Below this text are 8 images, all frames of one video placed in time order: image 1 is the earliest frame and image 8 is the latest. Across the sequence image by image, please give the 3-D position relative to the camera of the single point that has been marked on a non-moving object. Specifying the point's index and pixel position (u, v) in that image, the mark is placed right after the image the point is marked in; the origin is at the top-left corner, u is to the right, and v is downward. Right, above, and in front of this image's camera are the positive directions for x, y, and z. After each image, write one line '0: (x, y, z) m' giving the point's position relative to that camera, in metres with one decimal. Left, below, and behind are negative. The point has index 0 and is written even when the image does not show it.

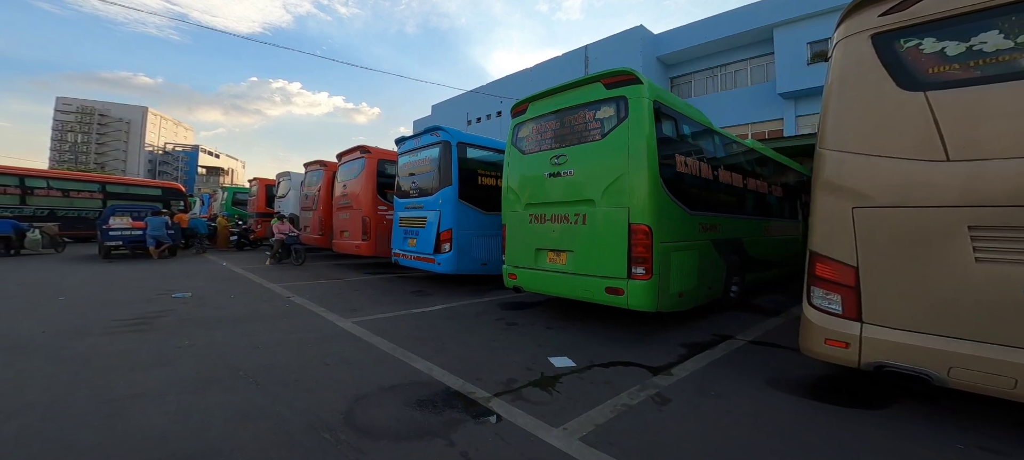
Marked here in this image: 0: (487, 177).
0: (-0.4, +0.9, +6.7) m
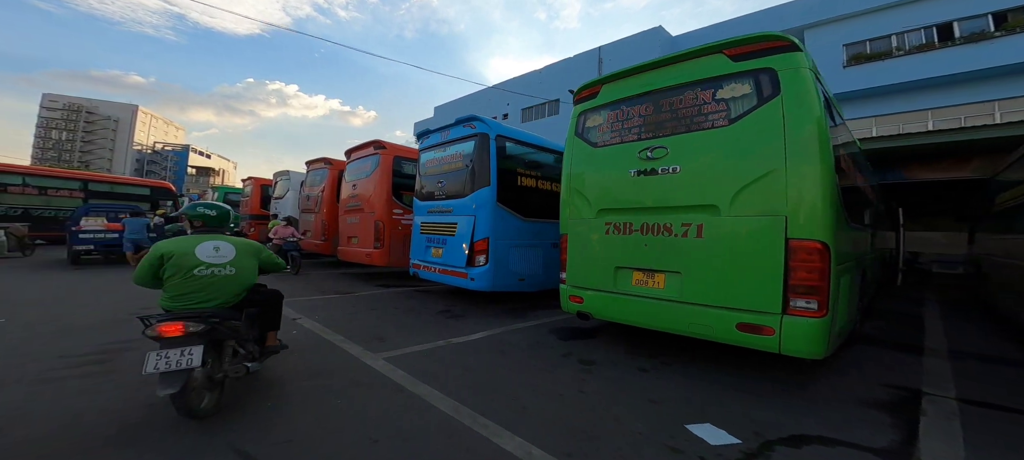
0: (+0.2, +0.8, +5.9) m
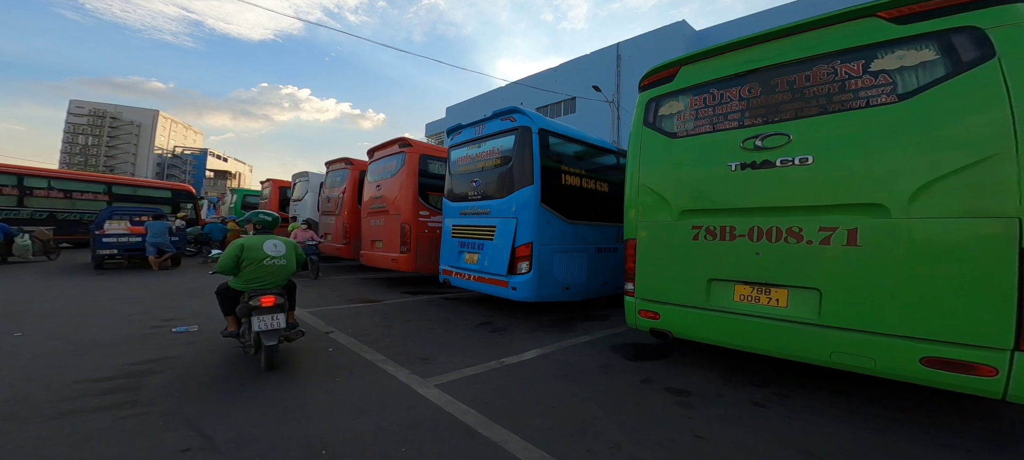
0: (+0.8, +0.7, +5.4) m
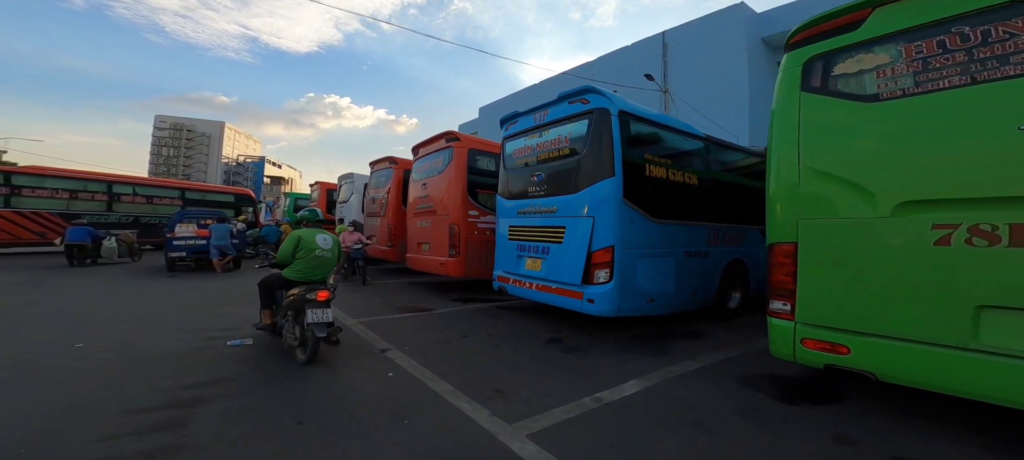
0: (+1.6, +0.7, +4.5) m
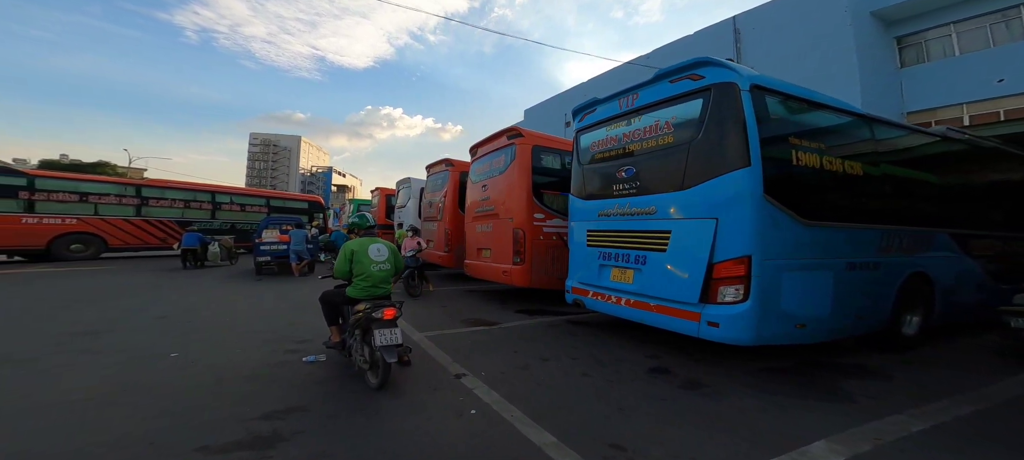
0: (+2.5, +0.7, +3.5) m
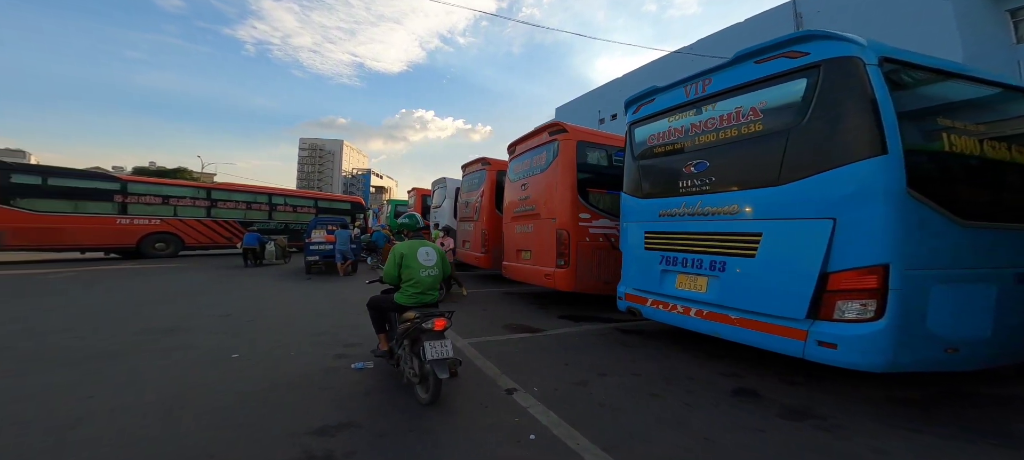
0: (+3.1, +0.7, +2.9) m
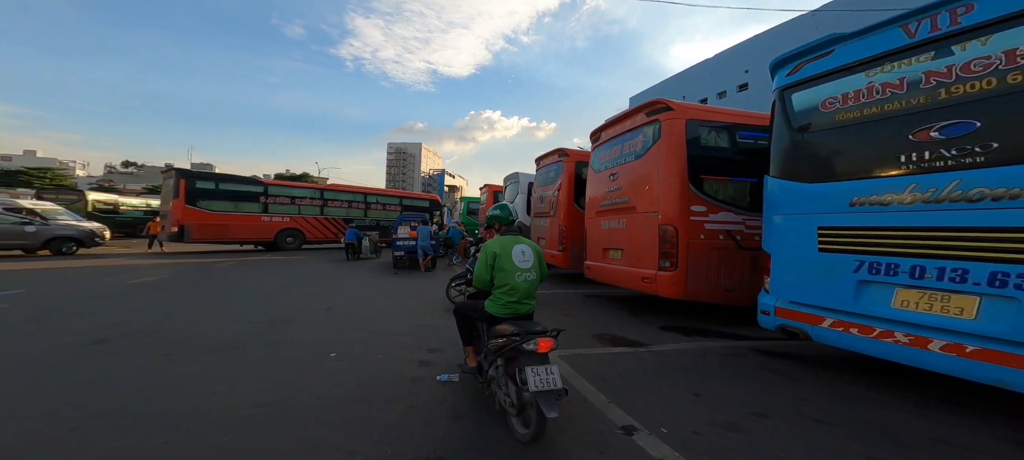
0: (+3.9, +0.7, +1.1) m
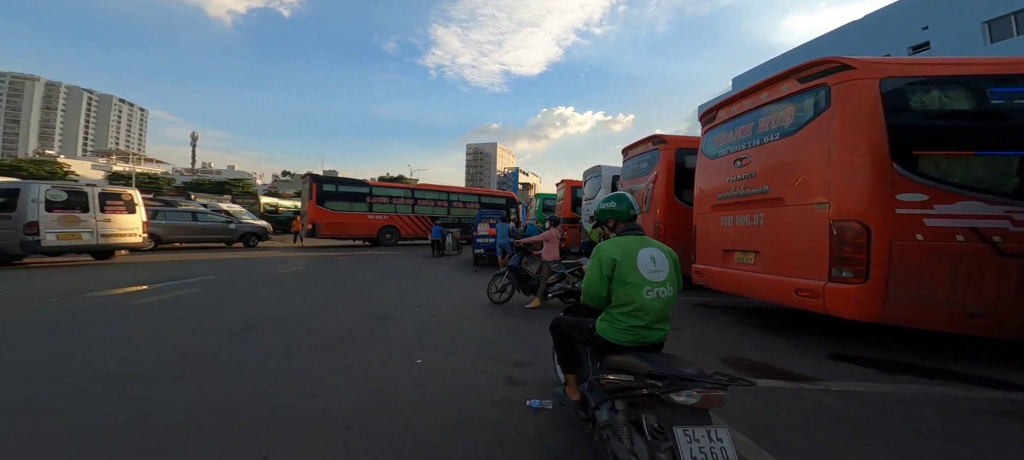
0: (+4.6, +0.7, -1.1) m
